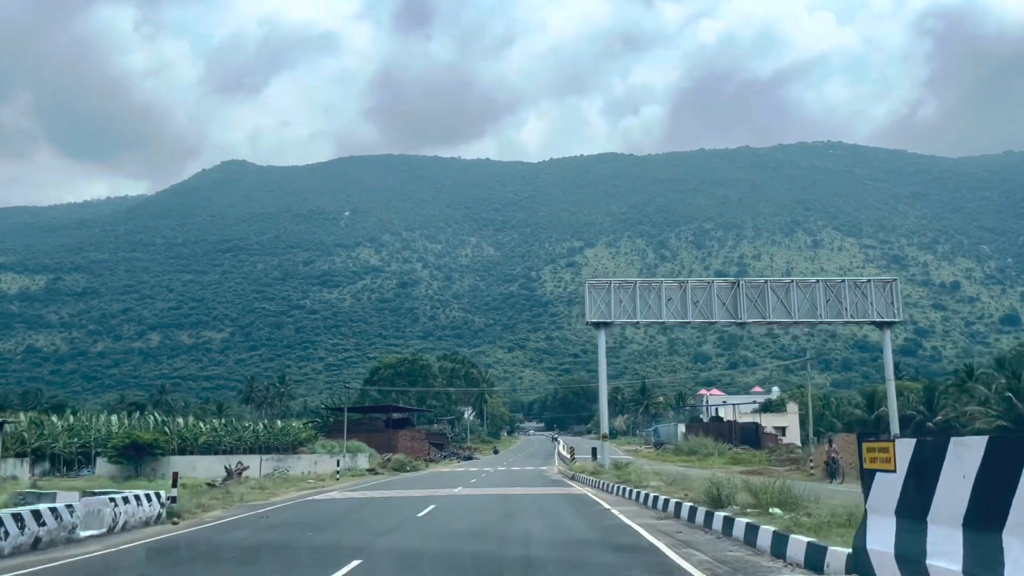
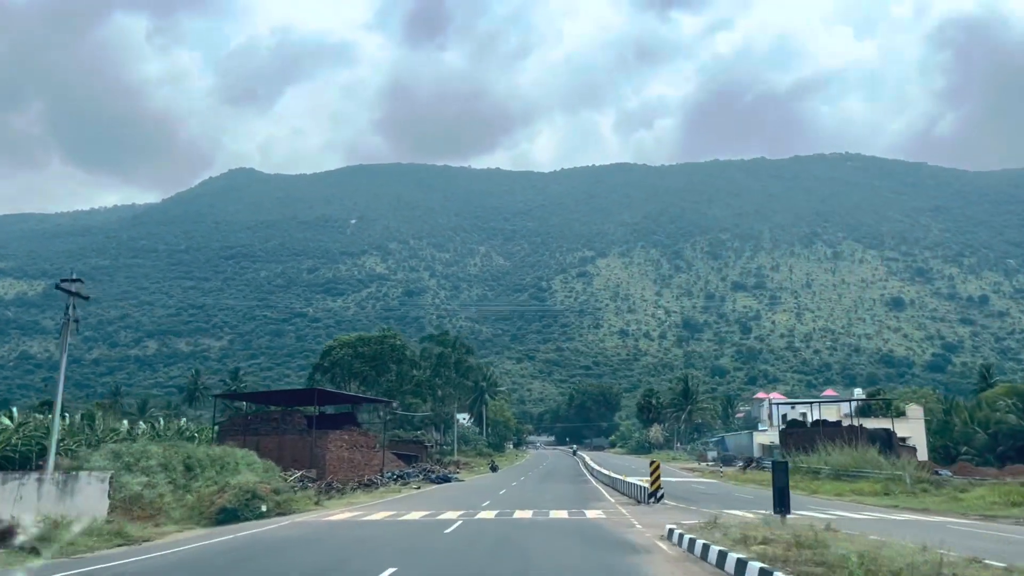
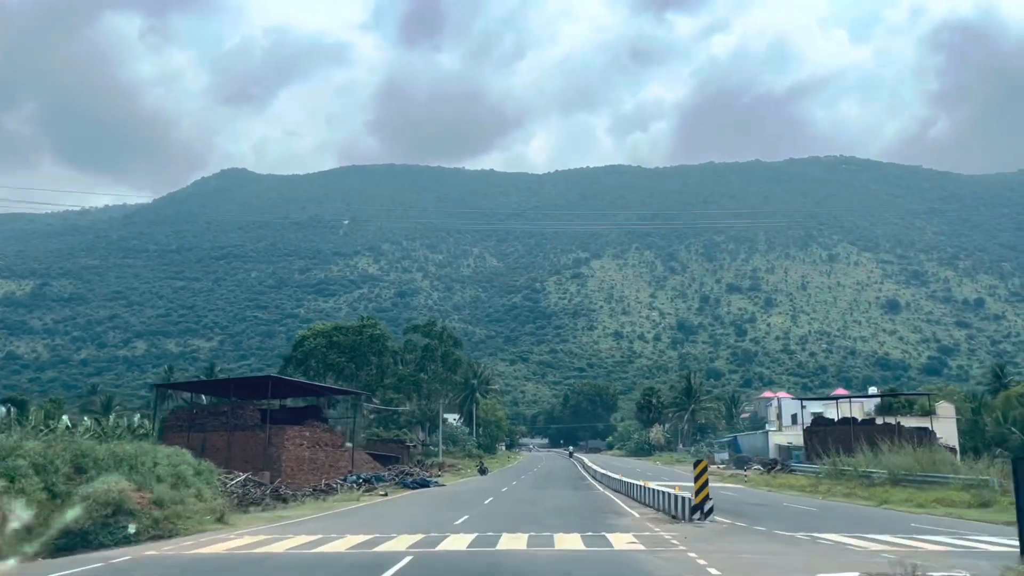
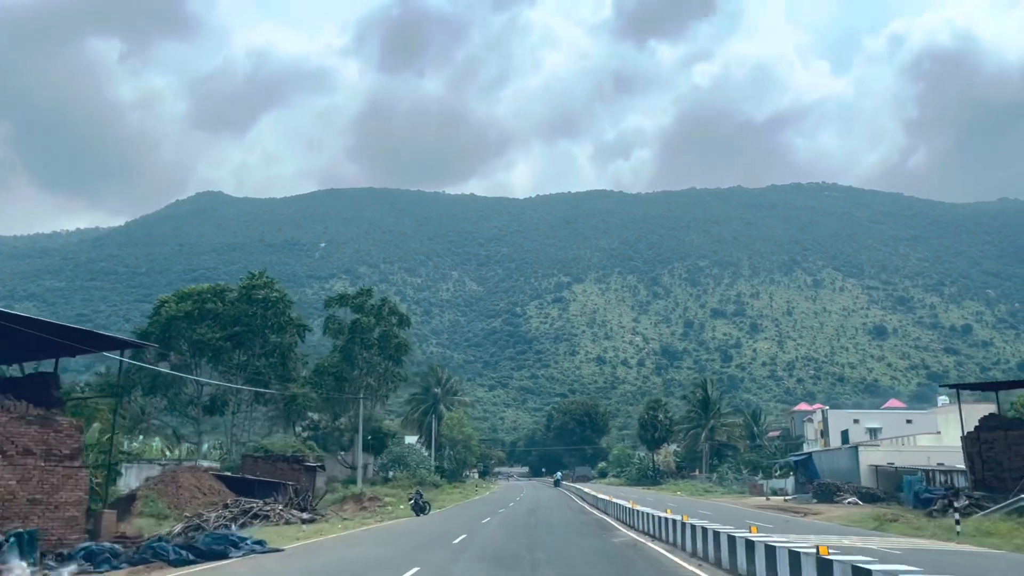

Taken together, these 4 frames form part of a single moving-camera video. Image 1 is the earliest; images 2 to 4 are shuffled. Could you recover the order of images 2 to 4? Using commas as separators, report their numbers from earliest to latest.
2, 3, 4
